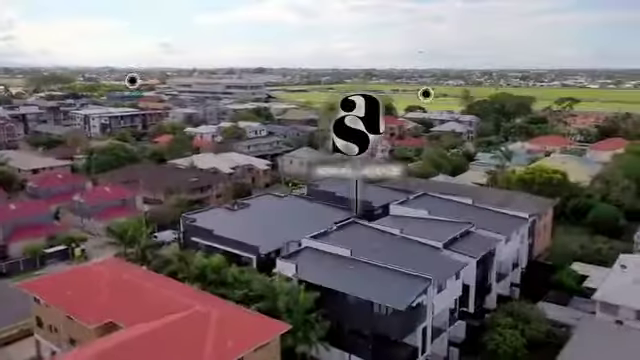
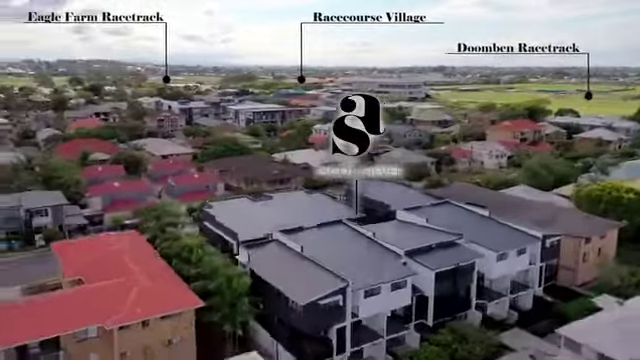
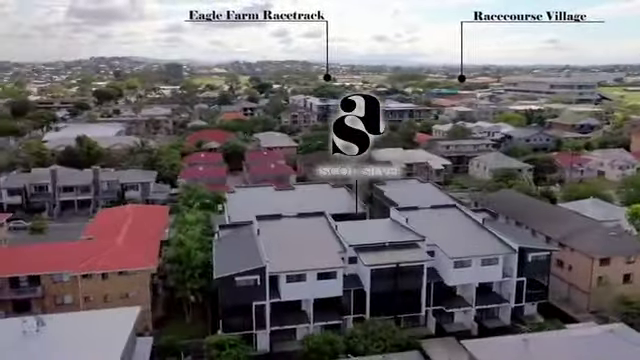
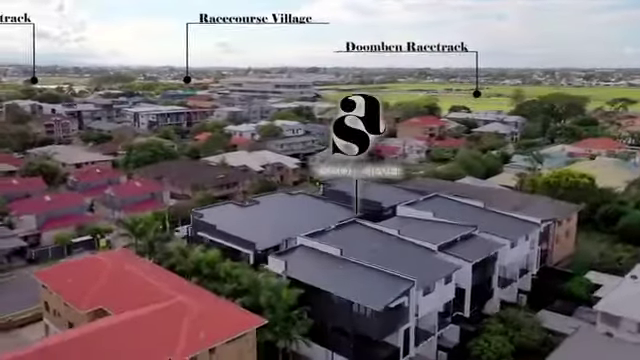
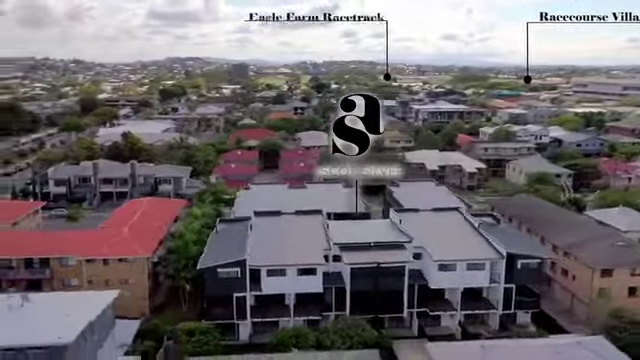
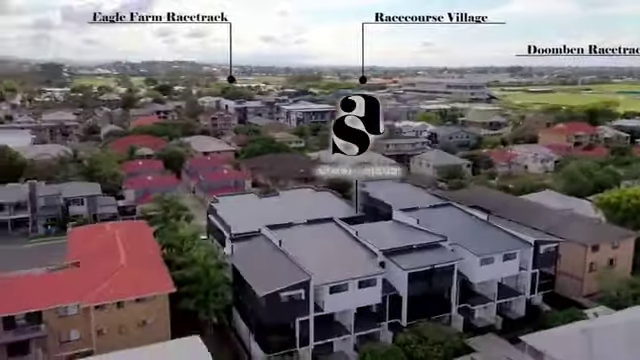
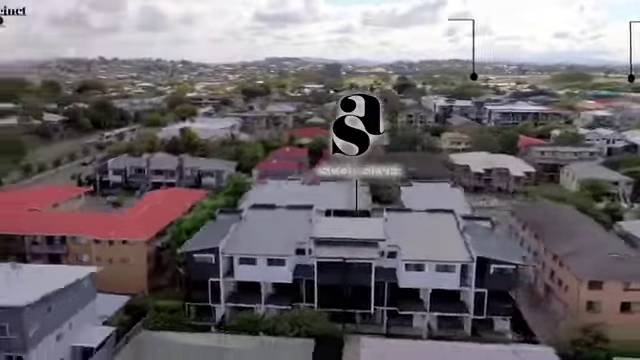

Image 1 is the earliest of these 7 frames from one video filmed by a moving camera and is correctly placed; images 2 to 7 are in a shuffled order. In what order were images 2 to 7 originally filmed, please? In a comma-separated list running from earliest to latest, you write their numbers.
4, 2, 6, 3, 5, 7
